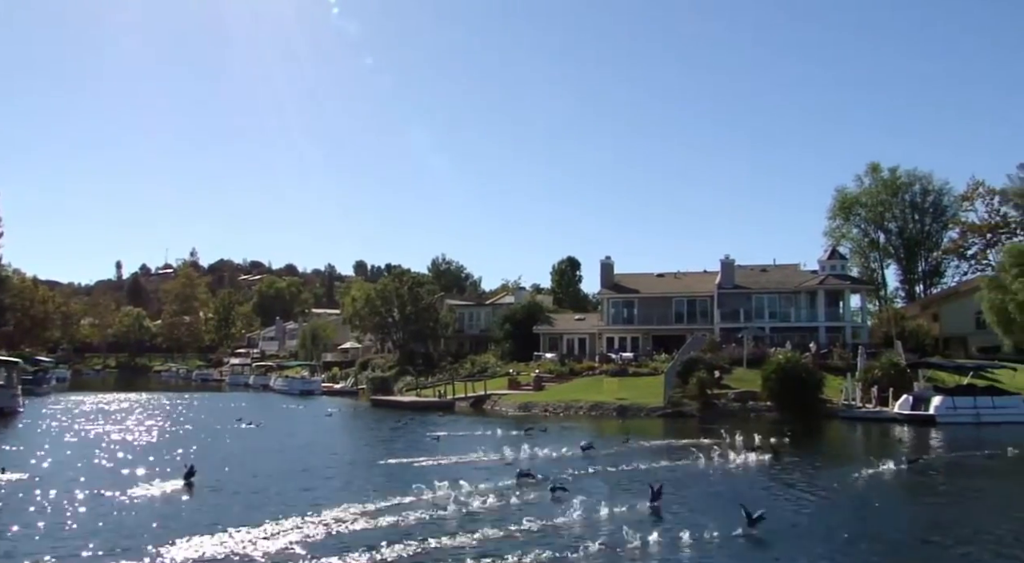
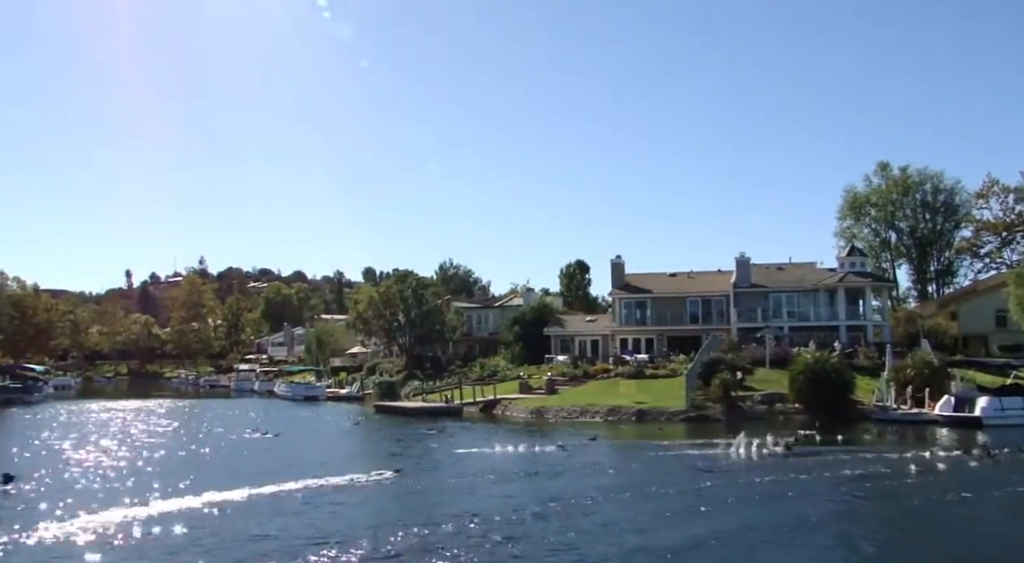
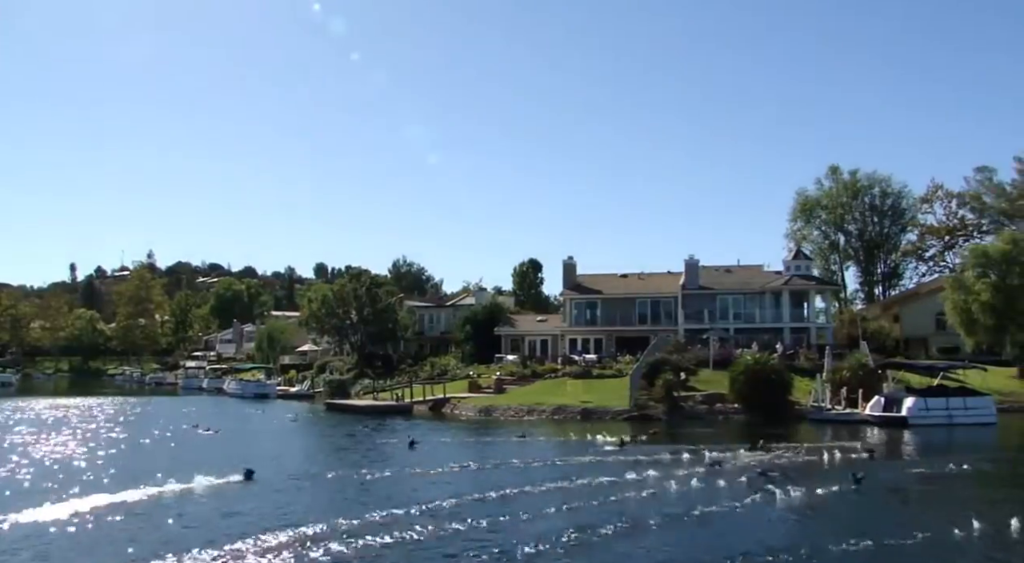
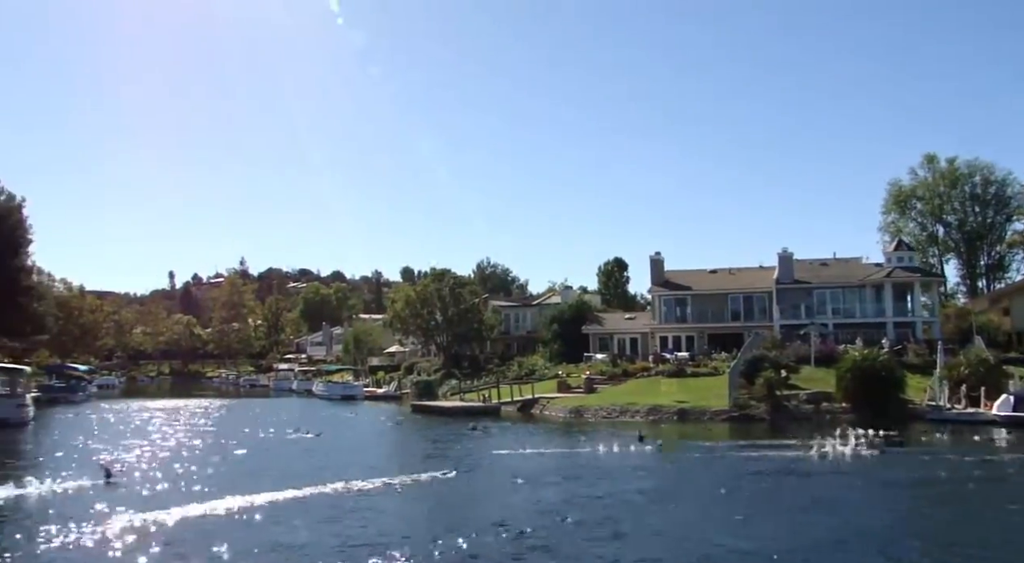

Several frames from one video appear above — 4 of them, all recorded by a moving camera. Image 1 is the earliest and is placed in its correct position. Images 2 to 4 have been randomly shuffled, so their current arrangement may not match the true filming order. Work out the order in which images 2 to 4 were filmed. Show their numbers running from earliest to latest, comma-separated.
3, 2, 4
